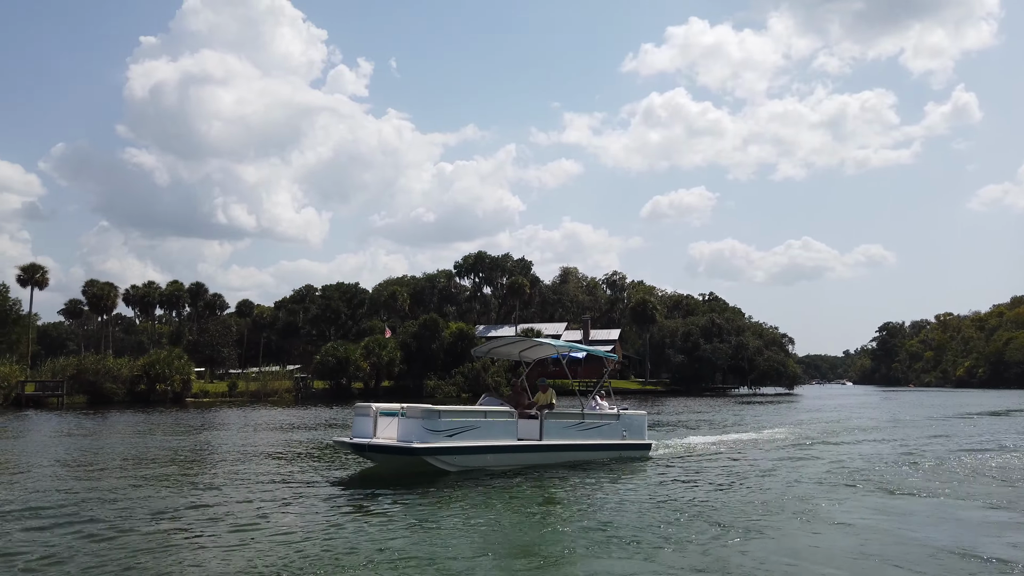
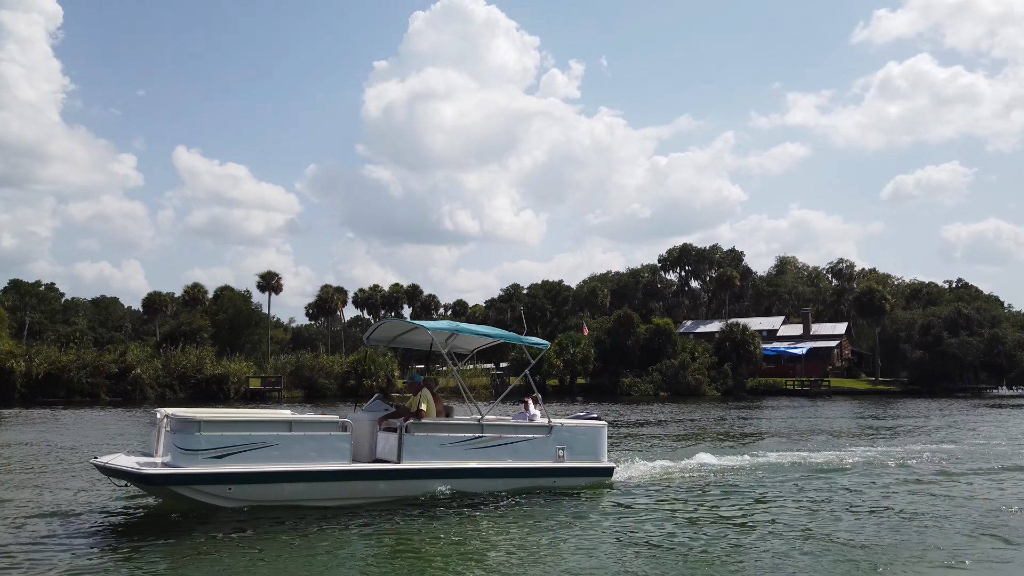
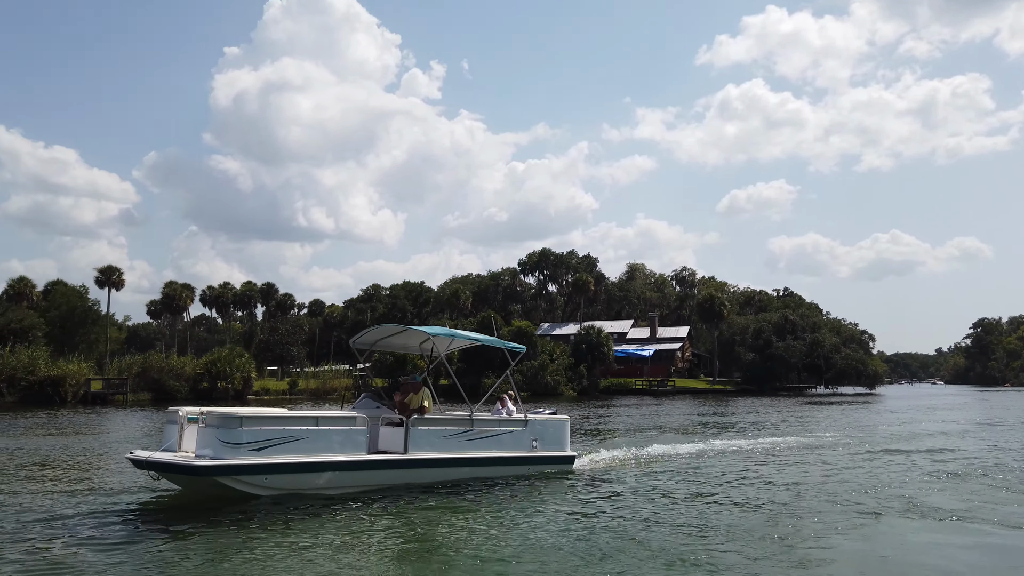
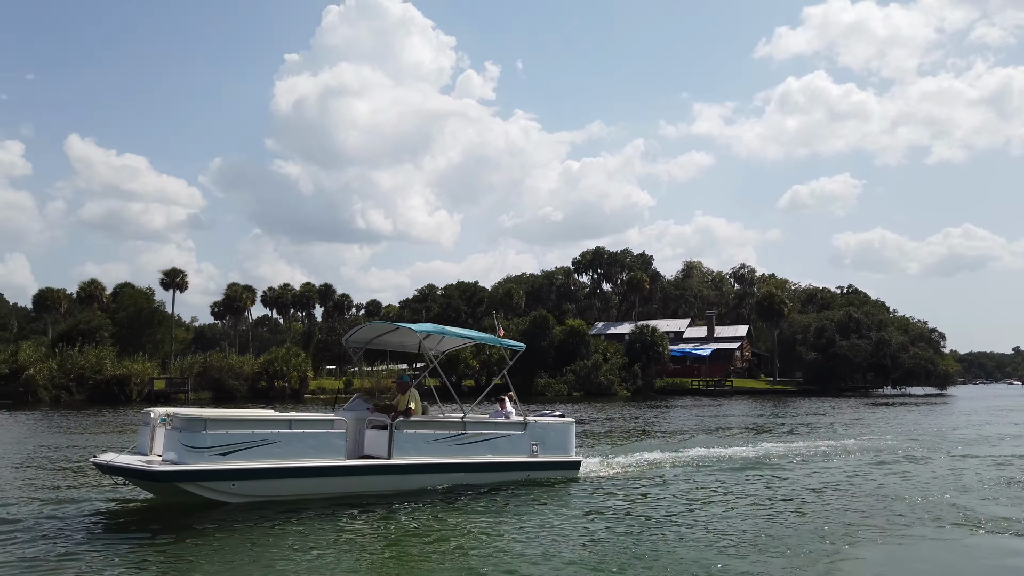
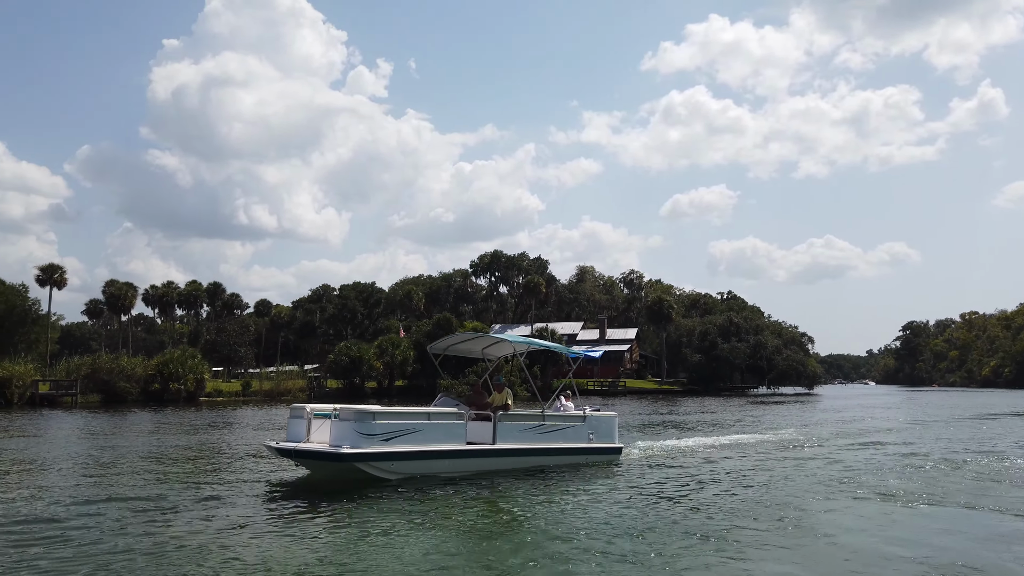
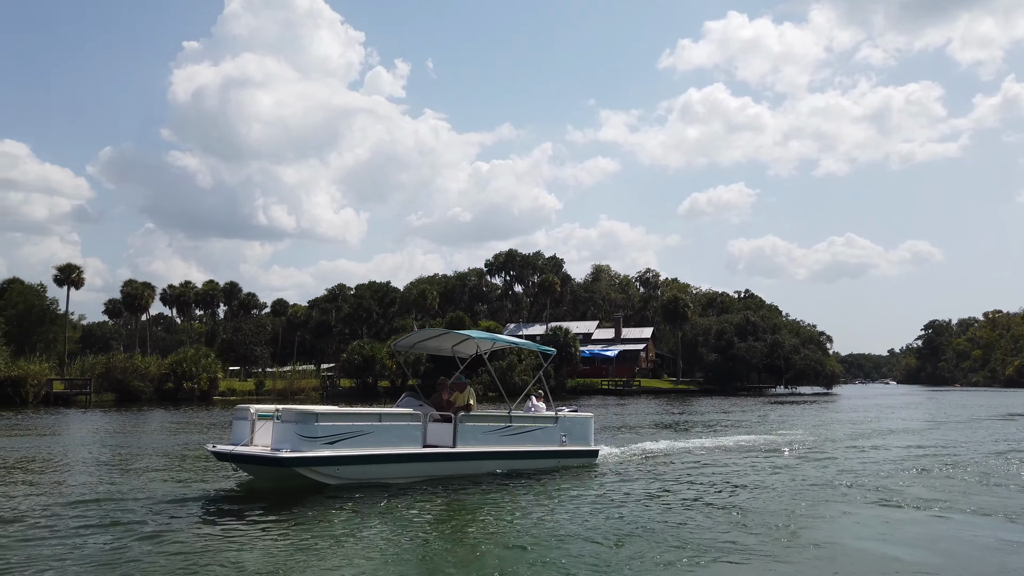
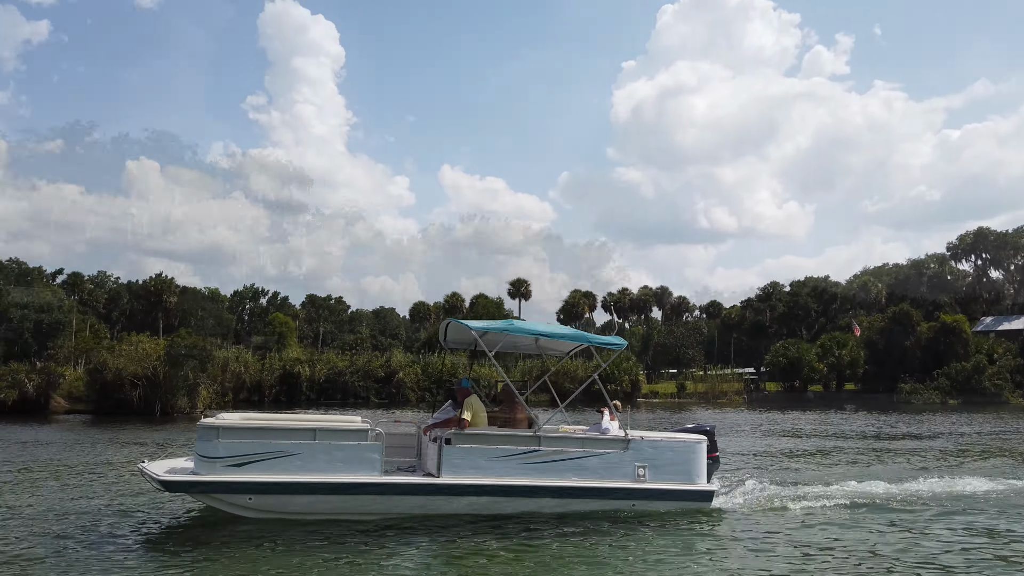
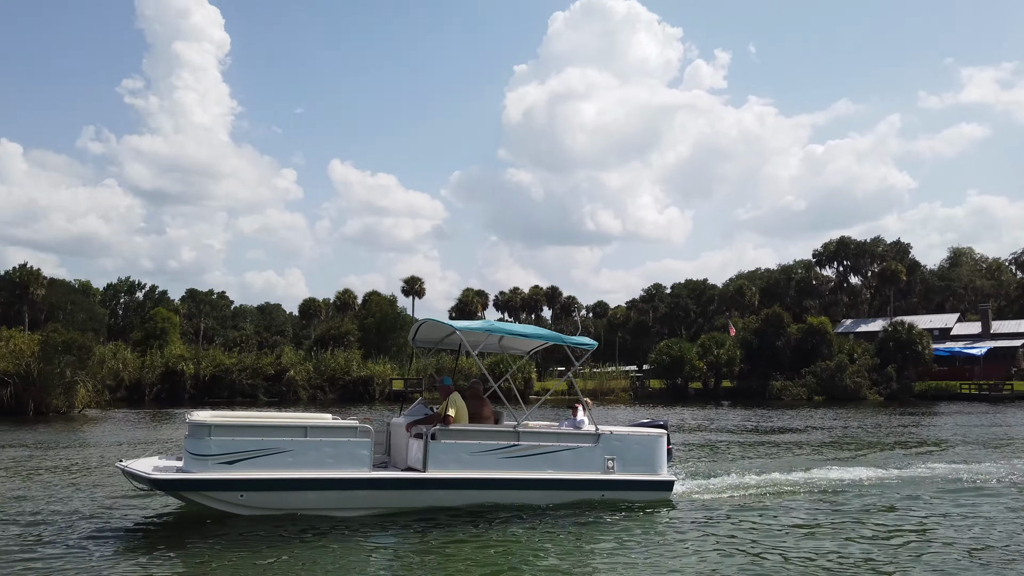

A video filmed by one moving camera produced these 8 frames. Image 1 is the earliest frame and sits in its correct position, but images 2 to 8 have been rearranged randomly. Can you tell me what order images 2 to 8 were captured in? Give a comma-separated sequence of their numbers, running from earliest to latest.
5, 6, 3, 4, 2, 8, 7
